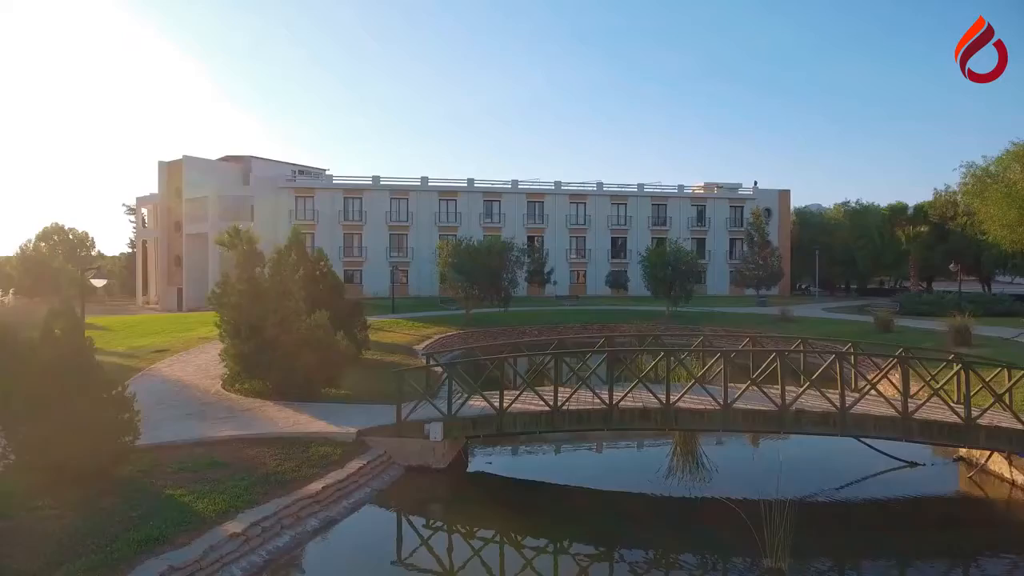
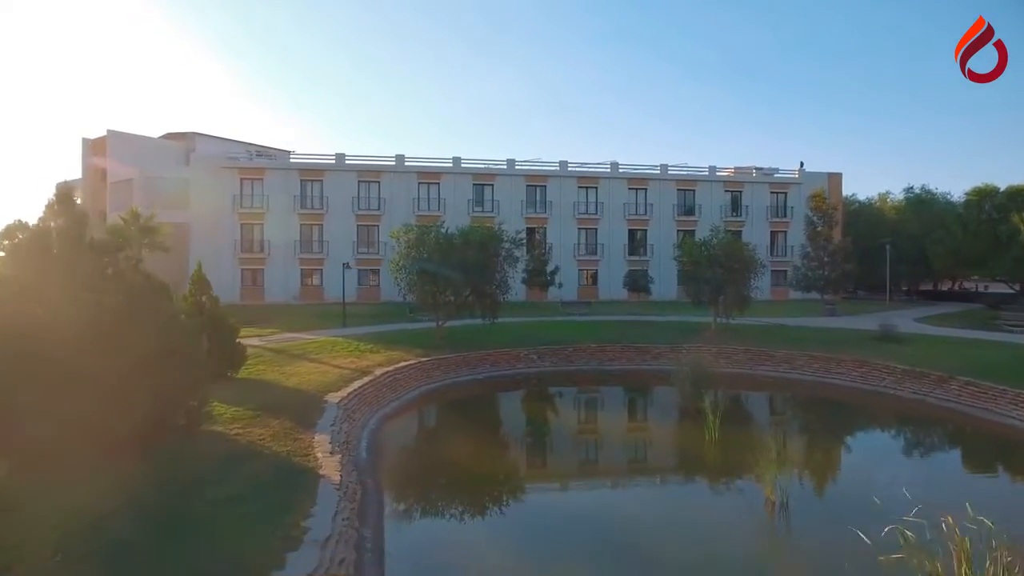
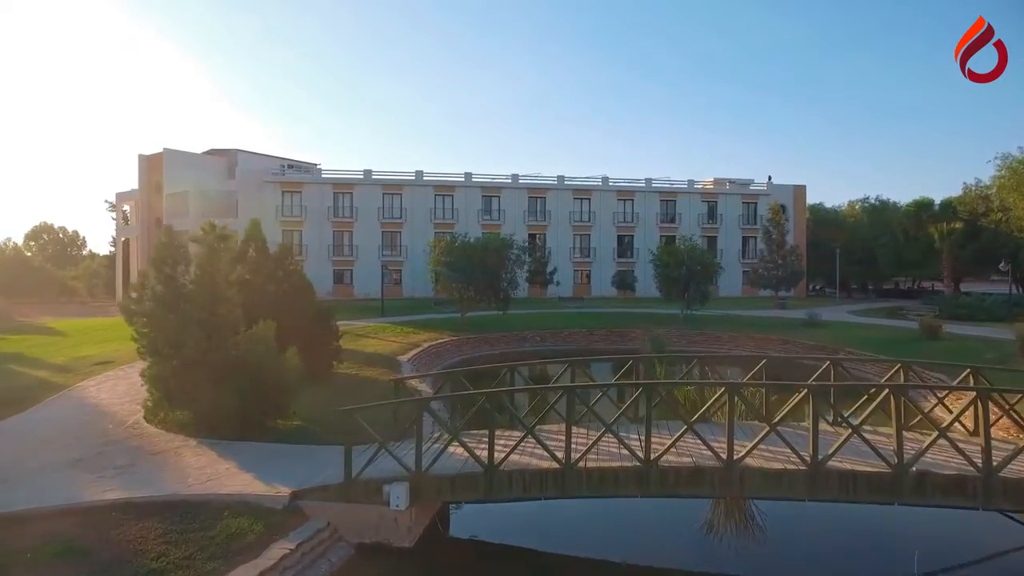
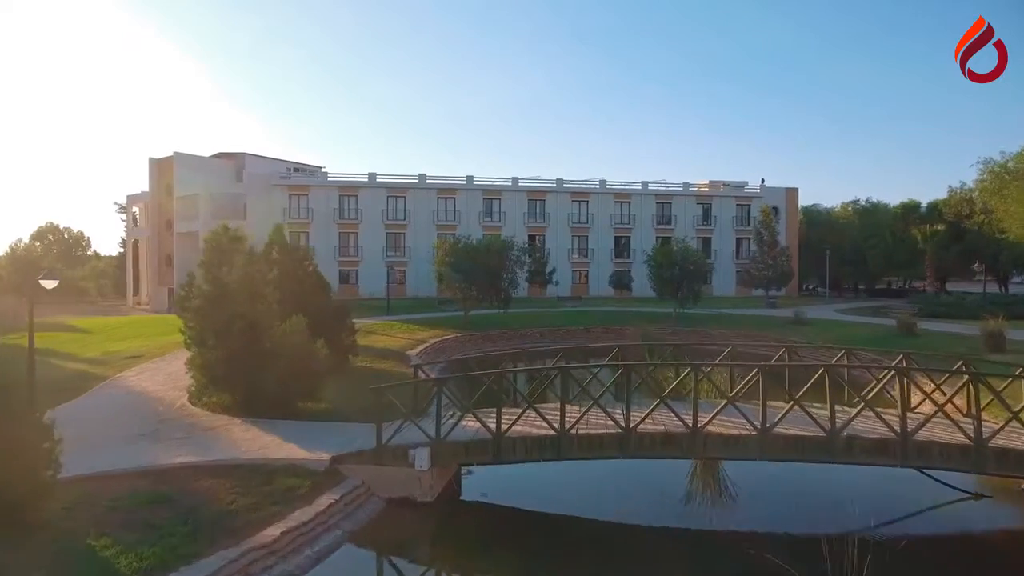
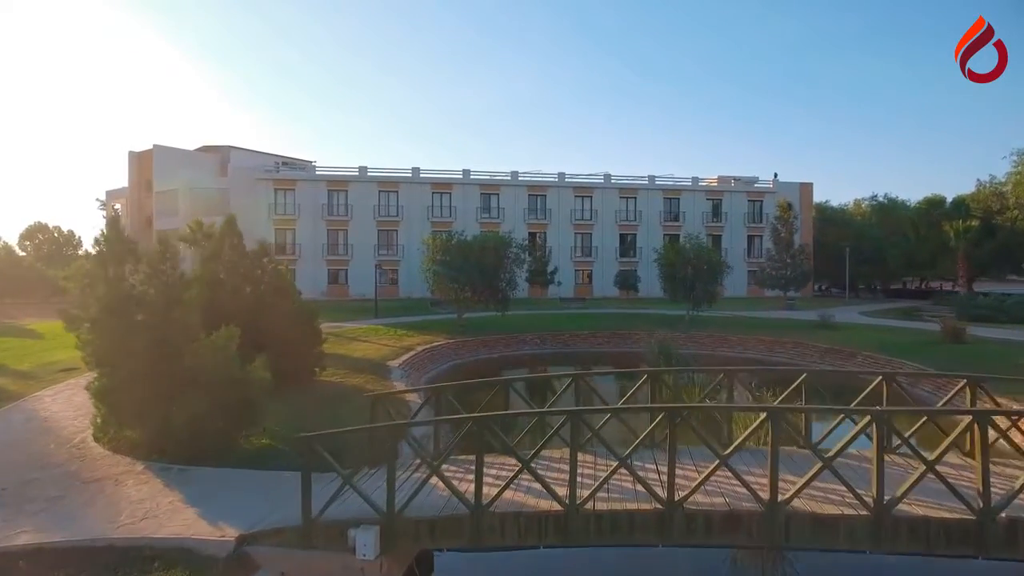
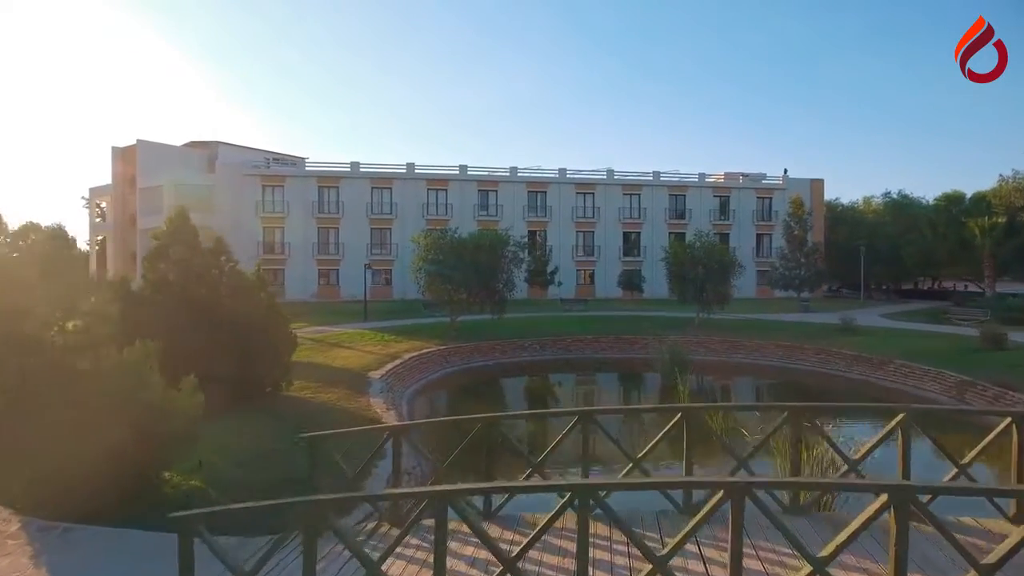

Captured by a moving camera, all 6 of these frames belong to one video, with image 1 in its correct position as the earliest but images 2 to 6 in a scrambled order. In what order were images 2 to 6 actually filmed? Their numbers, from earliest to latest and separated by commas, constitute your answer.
4, 3, 5, 6, 2
